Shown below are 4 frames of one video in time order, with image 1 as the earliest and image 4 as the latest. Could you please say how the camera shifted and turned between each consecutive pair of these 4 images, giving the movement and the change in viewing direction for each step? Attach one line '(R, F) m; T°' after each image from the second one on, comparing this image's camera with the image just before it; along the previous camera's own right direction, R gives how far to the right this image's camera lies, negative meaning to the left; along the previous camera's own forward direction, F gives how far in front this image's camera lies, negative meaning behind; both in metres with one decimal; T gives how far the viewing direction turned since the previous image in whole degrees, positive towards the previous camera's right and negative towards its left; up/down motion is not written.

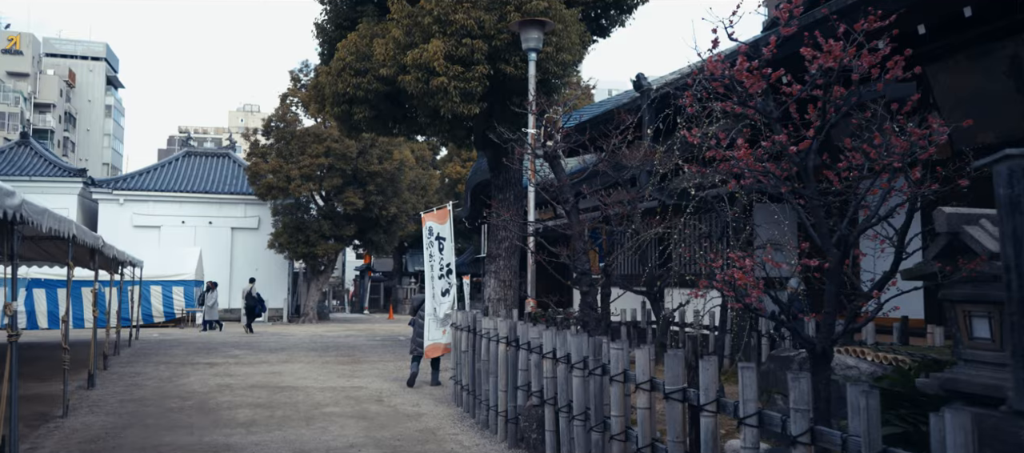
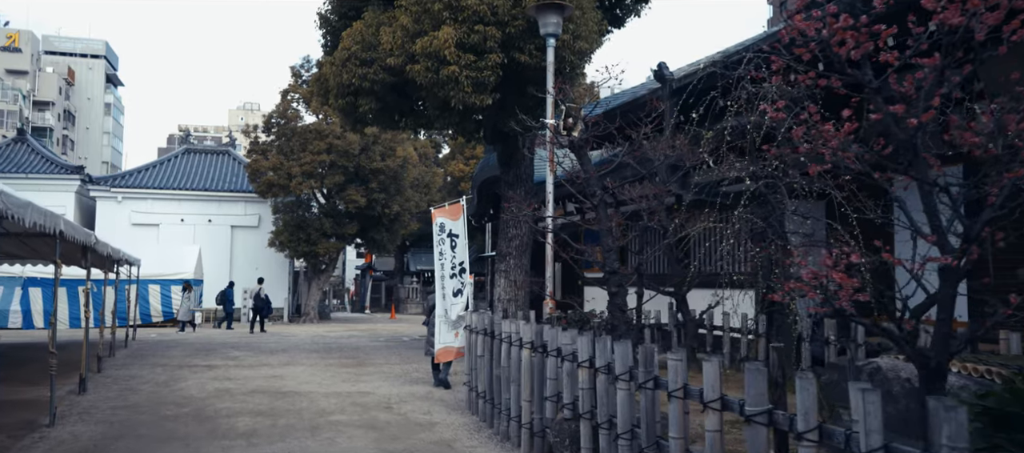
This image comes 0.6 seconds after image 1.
(-0.2, +0.6) m; 0°
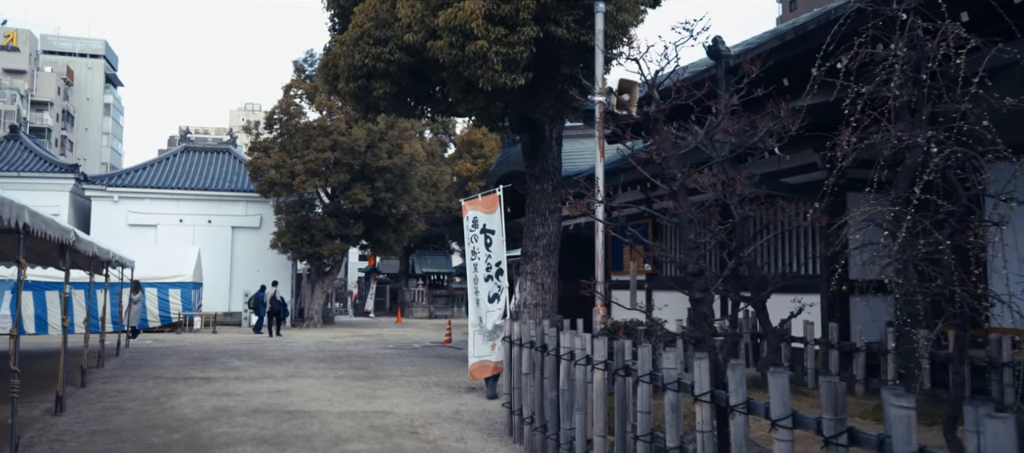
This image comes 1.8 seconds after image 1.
(-0.4, +1.3) m; 0°
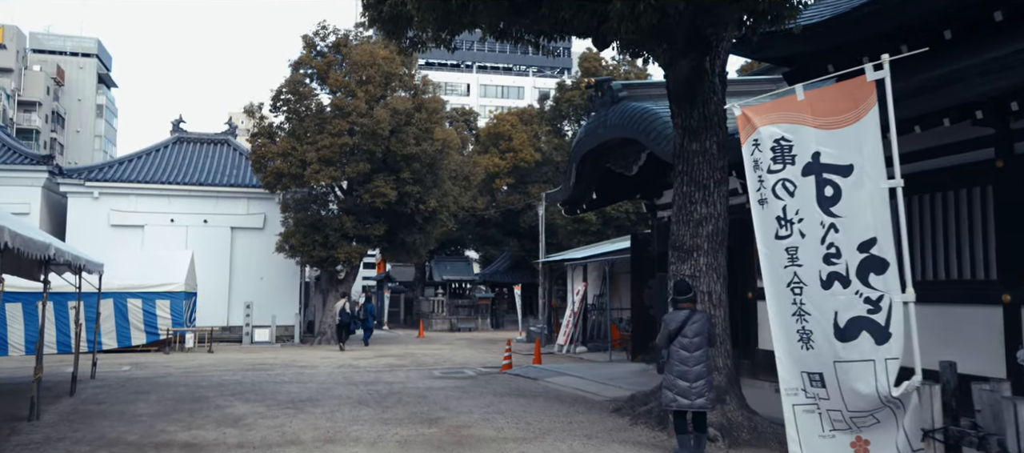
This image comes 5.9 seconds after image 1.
(-1.7, +4.7) m; 0°
